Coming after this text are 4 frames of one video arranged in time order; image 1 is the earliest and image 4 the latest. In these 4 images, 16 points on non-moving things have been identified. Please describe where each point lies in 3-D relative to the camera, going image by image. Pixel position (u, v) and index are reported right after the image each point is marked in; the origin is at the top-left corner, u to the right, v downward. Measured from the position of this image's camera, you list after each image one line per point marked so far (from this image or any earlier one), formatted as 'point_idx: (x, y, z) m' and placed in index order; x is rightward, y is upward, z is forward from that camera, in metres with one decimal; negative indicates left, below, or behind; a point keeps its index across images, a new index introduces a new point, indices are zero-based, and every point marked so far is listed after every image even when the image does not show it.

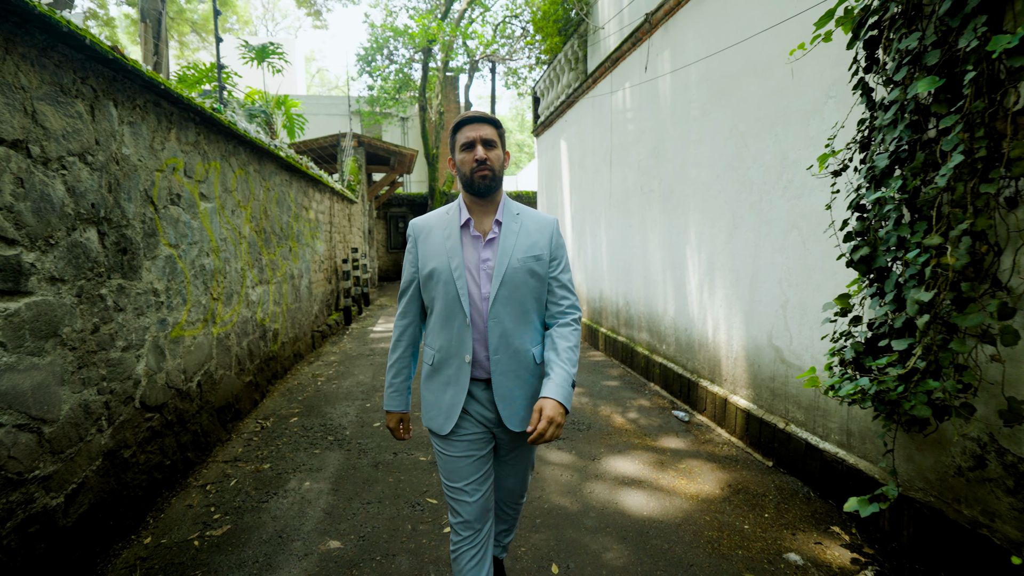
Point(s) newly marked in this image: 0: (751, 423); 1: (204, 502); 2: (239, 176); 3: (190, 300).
0: (+2.1, -1.2, +3.4) m
1: (-2.3, -1.6, +2.8) m
2: (-3.0, +1.2, +4.2) m
3: (-2.7, -0.1, +3.2) m
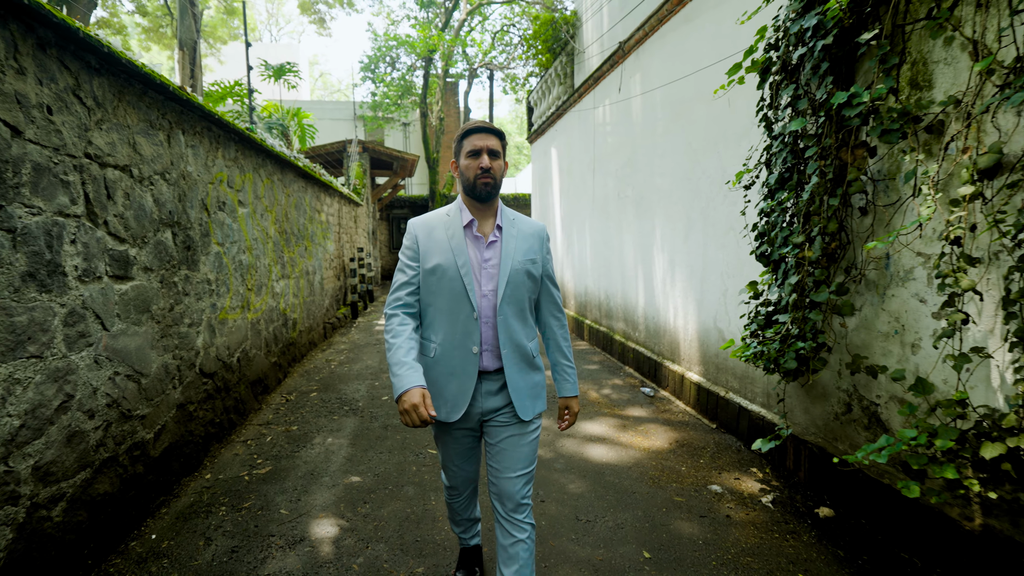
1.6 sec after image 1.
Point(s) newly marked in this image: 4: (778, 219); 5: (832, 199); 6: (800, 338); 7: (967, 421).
0: (+2.0, -1.1, +4.1) m
1: (-2.4, -1.5, +3.5) m
2: (-3.1, +1.3, +4.9) m
3: (-2.9, 0.0, +3.9) m
4: (+1.9, +0.5, +2.7) m
5: (+2.0, +0.6, +2.4) m
6: (+1.9, -0.3, +2.6) m
7: (+2.3, -0.7, +1.9) m
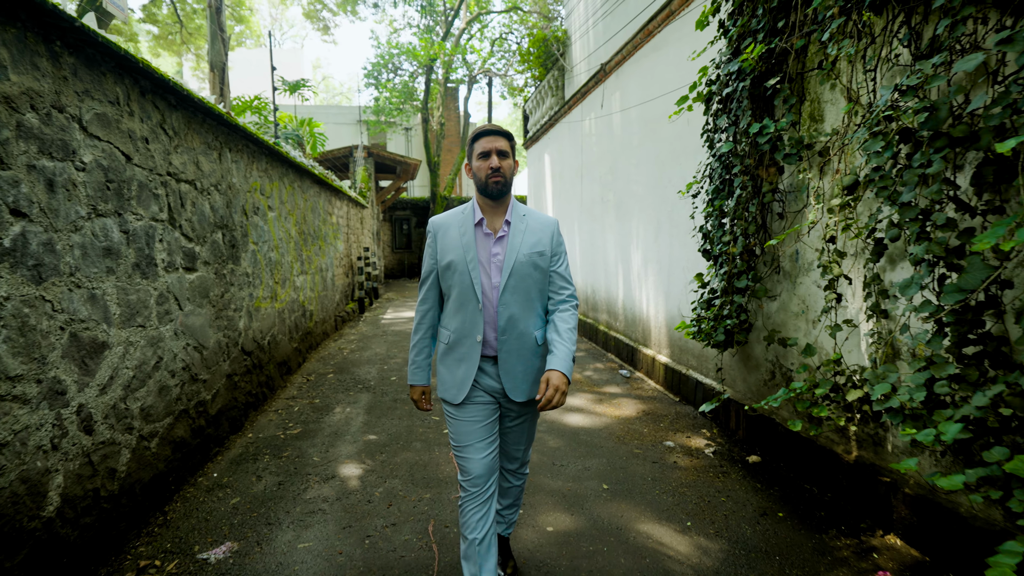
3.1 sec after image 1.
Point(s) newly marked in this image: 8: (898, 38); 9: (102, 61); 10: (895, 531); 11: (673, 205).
0: (+1.9, -1.0, +4.7) m
1: (-2.5, -1.4, +4.1) m
2: (-3.2, +1.4, +5.5) m
3: (-3.0, +0.1, +4.5) m
4: (+1.8, +0.6, +3.4) m
5: (+1.9, +0.6, +3.0) m
6: (+1.8, -0.2, +3.2) m
7: (+2.2, -0.6, +2.6) m
8: (+2.3, +1.5, +2.2) m
9: (-2.5, +1.4, +2.3) m
10: (+2.4, -1.5, +2.4) m
11: (+1.9, +1.0, +4.6) m
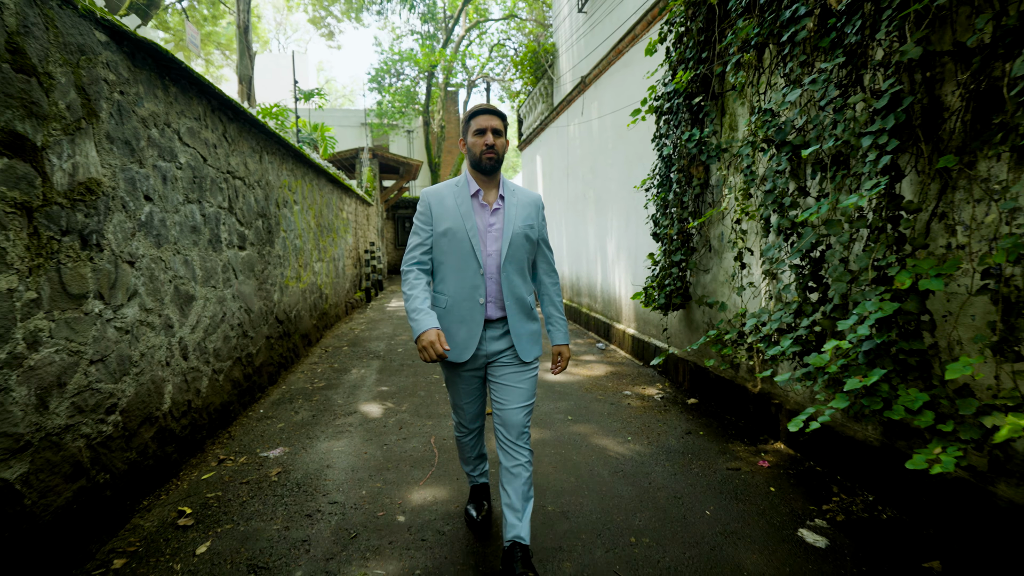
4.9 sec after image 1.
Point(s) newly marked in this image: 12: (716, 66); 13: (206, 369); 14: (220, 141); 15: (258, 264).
0: (+1.8, -0.8, +5.5) m
1: (-2.7, -1.1, +4.9) m
2: (-3.4, +1.7, +6.3) m
3: (-3.1, +0.3, +5.4) m
4: (+1.6, +0.8, +4.2) m
5: (+1.8, +0.9, +3.8) m
6: (+1.7, 0.0, +4.0) m
7: (+2.1, -0.3, +3.4) m
8: (+2.1, +1.7, +3.1) m
9: (-2.6, +1.6, +3.1) m
10: (+2.3, -1.3, +3.2) m
11: (+1.8, +1.3, +5.4) m
12: (+1.9, +2.1, +3.6) m
13: (-2.6, -0.7, +3.2) m
14: (-2.7, +1.4, +3.6) m
15: (-2.9, +0.3, +4.3) m
